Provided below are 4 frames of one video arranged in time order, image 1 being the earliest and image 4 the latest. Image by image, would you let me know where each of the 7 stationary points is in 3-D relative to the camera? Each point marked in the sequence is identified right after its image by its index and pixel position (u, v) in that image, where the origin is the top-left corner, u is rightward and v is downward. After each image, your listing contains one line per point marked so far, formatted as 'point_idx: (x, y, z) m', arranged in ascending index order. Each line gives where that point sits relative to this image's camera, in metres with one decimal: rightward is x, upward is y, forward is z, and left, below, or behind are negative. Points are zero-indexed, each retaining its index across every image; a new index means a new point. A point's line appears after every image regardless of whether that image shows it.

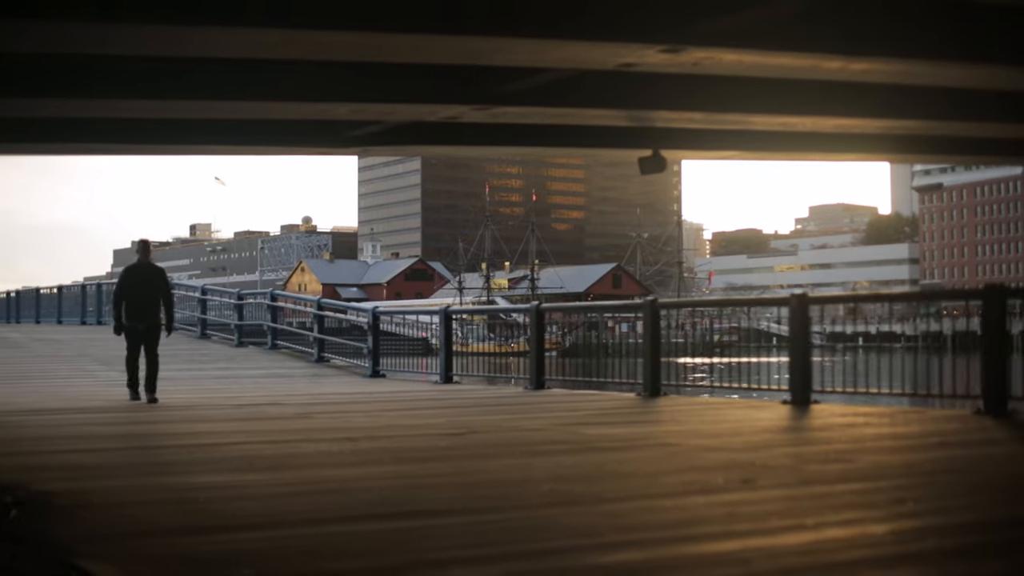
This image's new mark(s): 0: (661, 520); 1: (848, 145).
0: (+0.7, -1.1, +5.4) m
1: (+5.4, +2.1, +18.3) m
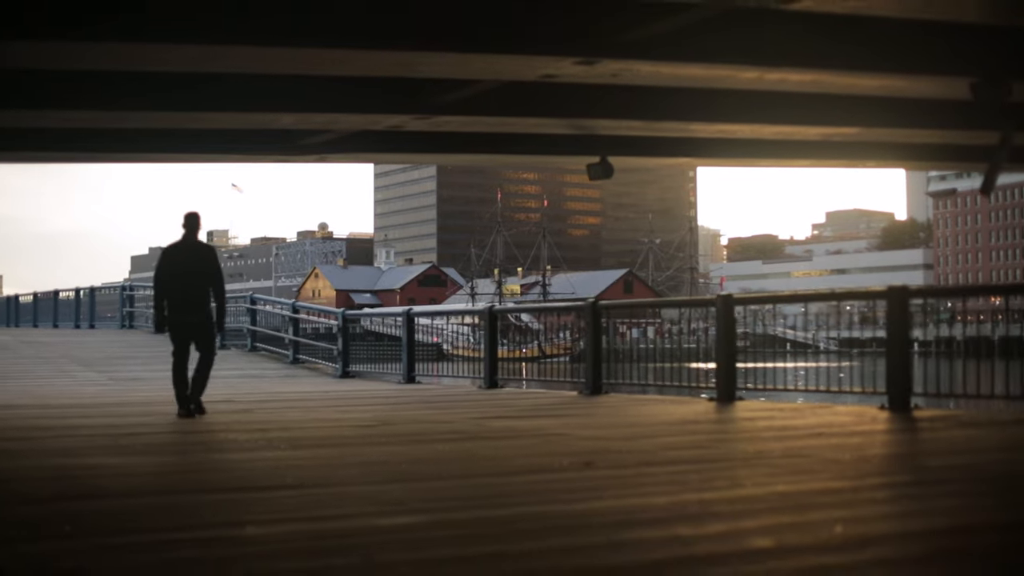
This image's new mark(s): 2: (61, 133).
0: (-0.2, -1.1, +6.0) m
1: (+4.8, +2.0, +18.8) m
2: (-6.2, +2.1, +16.0) m
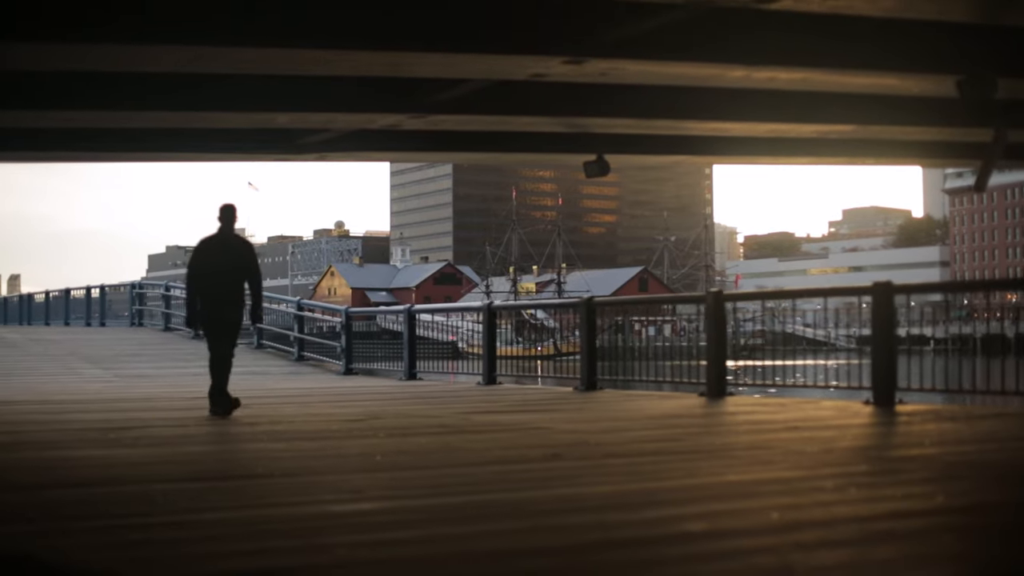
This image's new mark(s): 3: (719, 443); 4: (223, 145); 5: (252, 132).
0: (-0.4, -1.0, +6.2) m
1: (+4.8, +2.1, +18.9) m
2: (-6.3, +2.2, +16.2) m
3: (+1.4, -1.1, +8.2) m
4: (-4.1, +2.0, +16.6) m
5: (-3.6, +2.2, +16.4) m
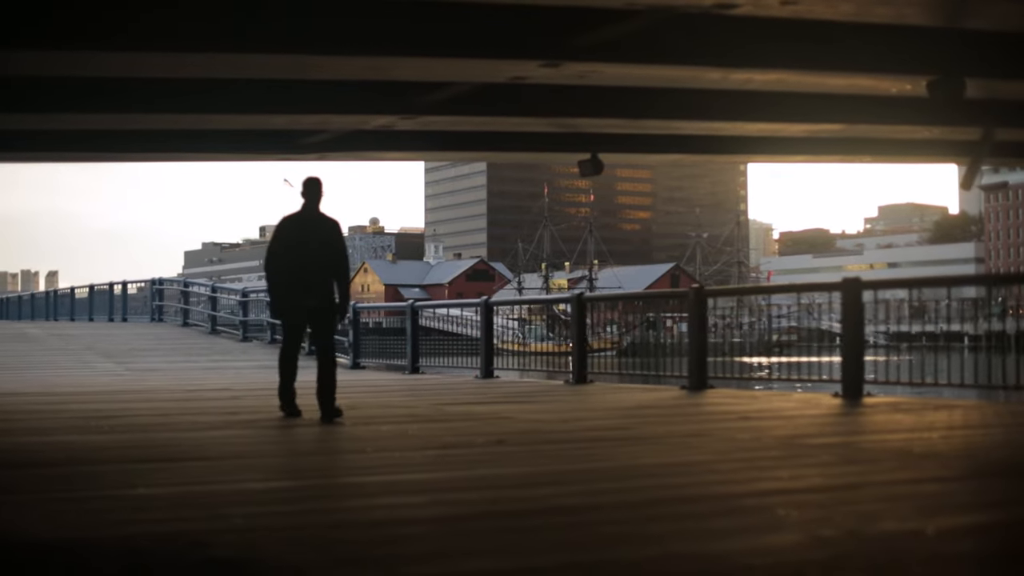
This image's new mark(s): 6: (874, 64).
0: (-0.8, -1.0, +6.6) m
1: (+4.8, +2.1, +19.2) m
2: (-6.3, +2.2, +16.8) m
3: (+1.1, -1.1, +8.6) m
4: (-4.2, +2.1, +17.1) m
5: (-3.7, +2.2, +16.9) m
6: (+4.1, +2.5, +13.0) m
